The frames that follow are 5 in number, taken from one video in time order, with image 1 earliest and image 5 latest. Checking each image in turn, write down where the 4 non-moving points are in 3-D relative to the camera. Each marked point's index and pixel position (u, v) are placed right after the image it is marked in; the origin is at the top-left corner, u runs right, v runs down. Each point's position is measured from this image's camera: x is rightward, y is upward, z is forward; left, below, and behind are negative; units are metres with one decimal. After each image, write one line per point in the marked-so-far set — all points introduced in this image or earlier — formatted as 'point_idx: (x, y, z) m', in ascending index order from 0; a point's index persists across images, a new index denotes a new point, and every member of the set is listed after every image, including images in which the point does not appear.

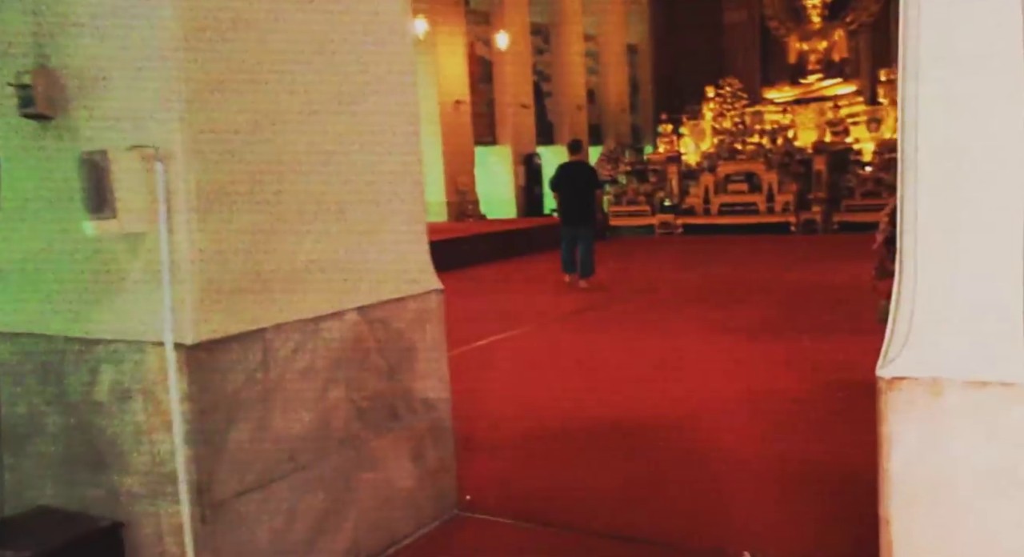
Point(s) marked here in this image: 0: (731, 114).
0: (+3.8, +2.9, +16.9) m
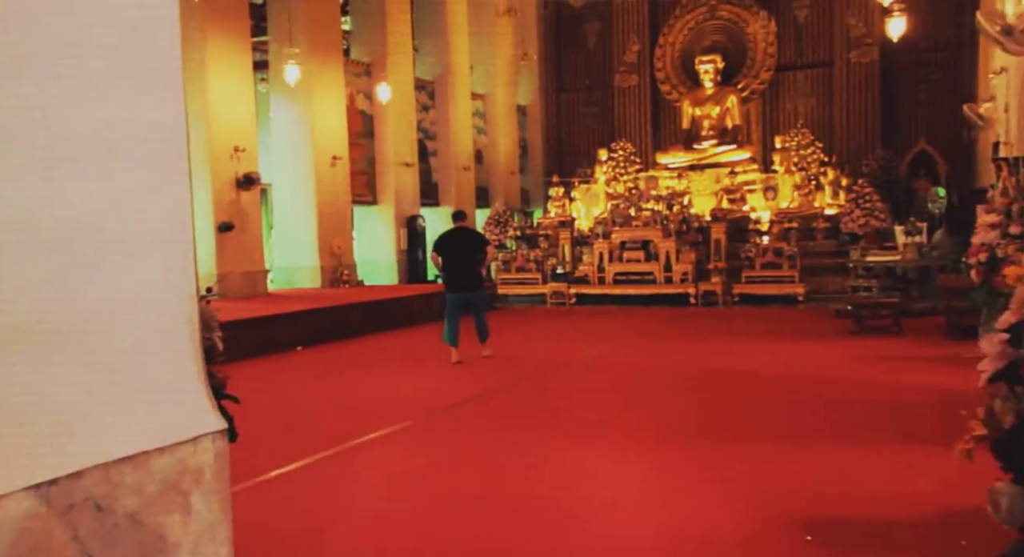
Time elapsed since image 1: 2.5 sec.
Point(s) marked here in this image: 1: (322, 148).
0: (+1.9, +1.7, +16.2) m
1: (-2.6, +1.8, +13.2) m
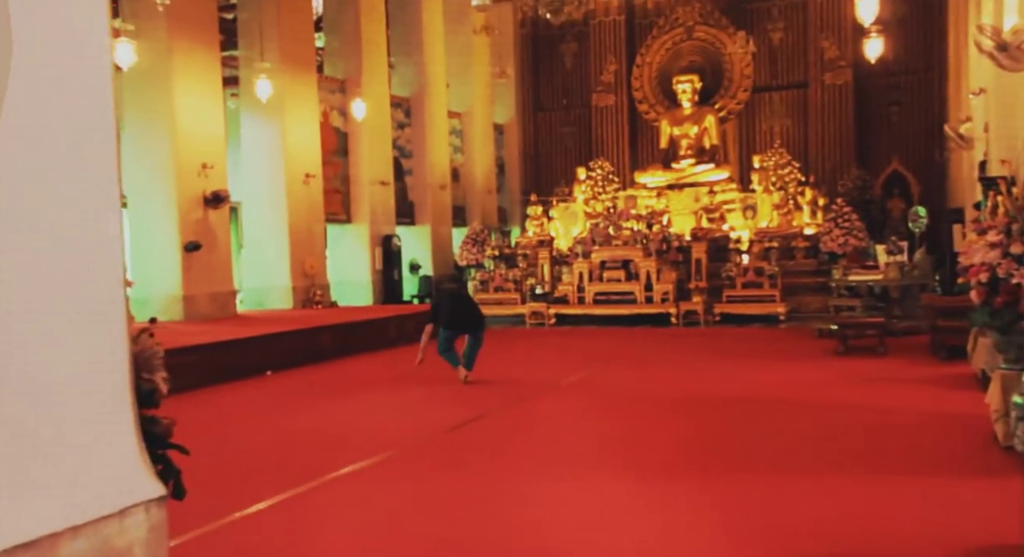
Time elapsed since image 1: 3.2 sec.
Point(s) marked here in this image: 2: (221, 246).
0: (+1.5, +1.3, +16.0) m
1: (-2.9, +1.5, +13.0) m
2: (-3.4, +0.4, +11.5) m
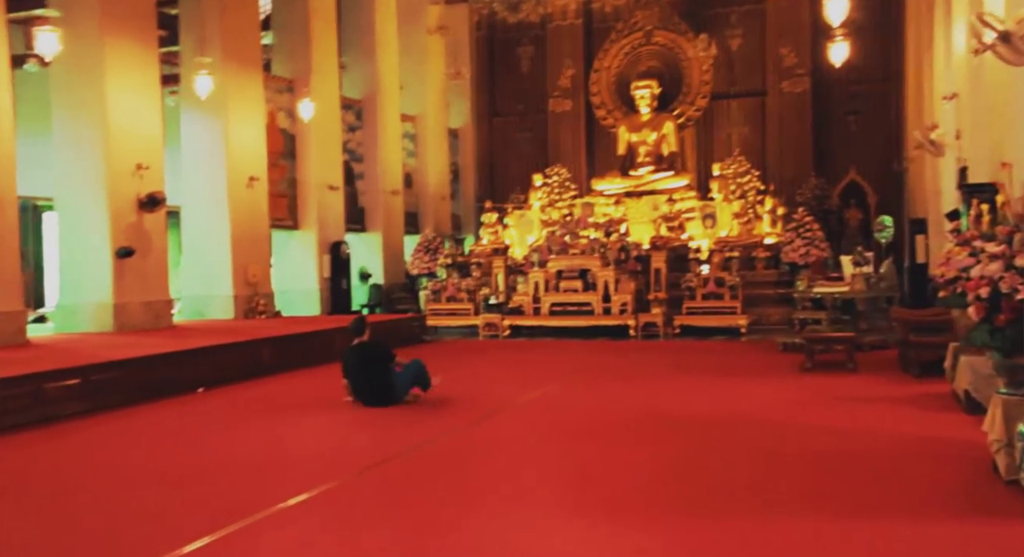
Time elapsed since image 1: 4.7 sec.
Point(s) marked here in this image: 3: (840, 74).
0: (+0.8, +1.2, +15.6) m
1: (-3.5, +1.4, +12.3) m
2: (-4.0, +0.3, +10.8) m
3: (+5.6, +3.5, +16.6) m
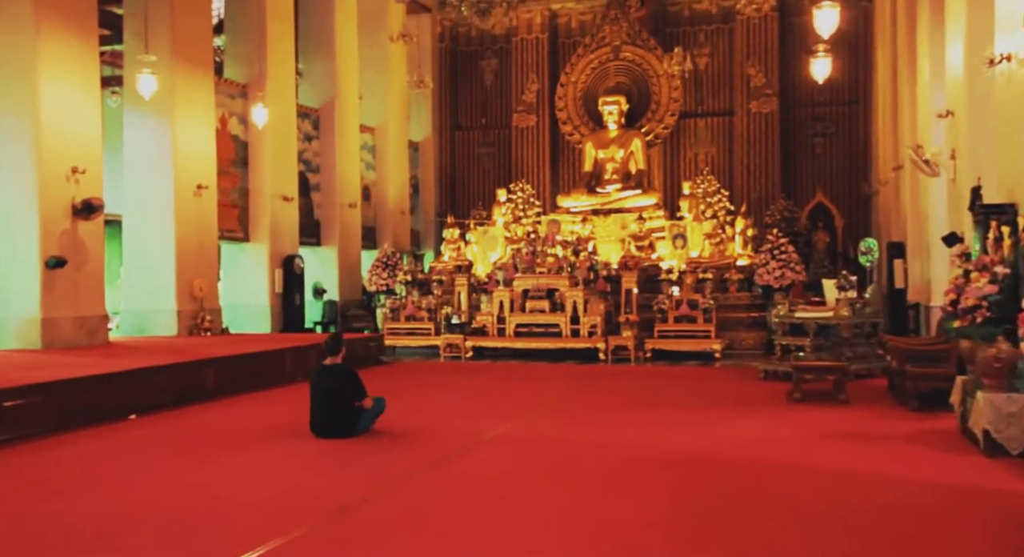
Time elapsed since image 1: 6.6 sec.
0: (+0.2, +0.9, +14.9) m
1: (-3.9, +1.2, +11.5) m
2: (-4.3, +0.2, +10.0) m
3: (+5.1, +3.1, +16.3) m
